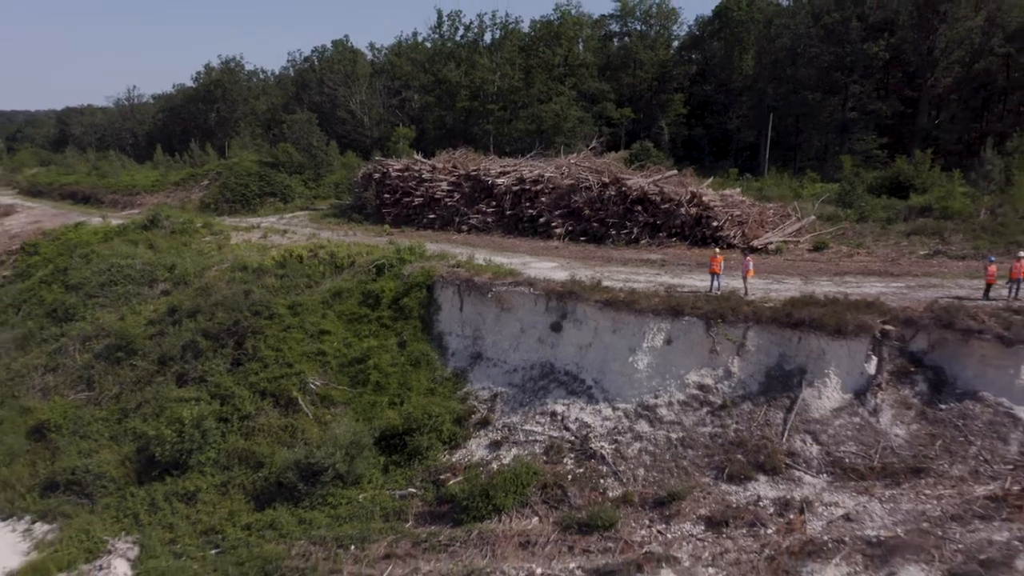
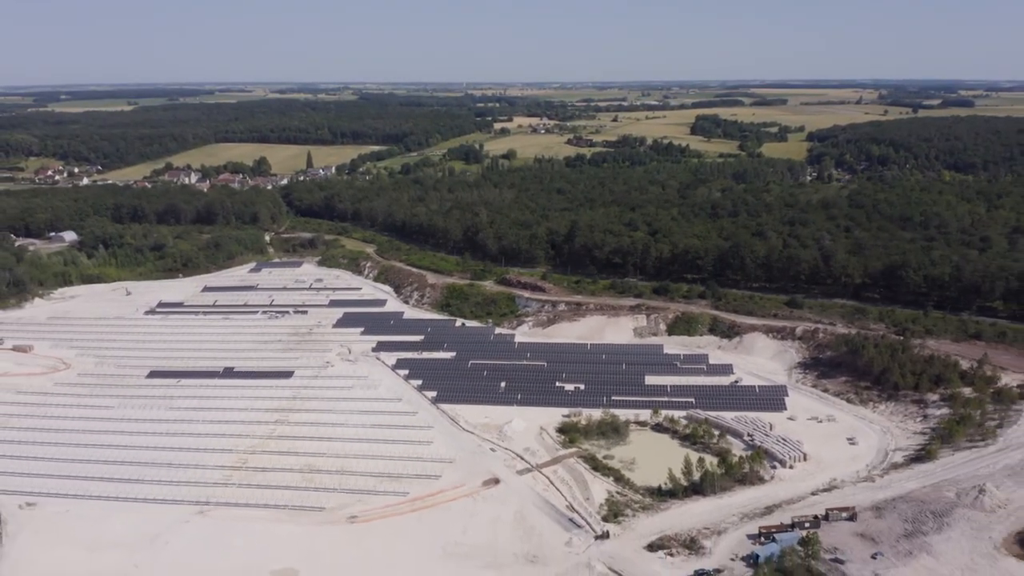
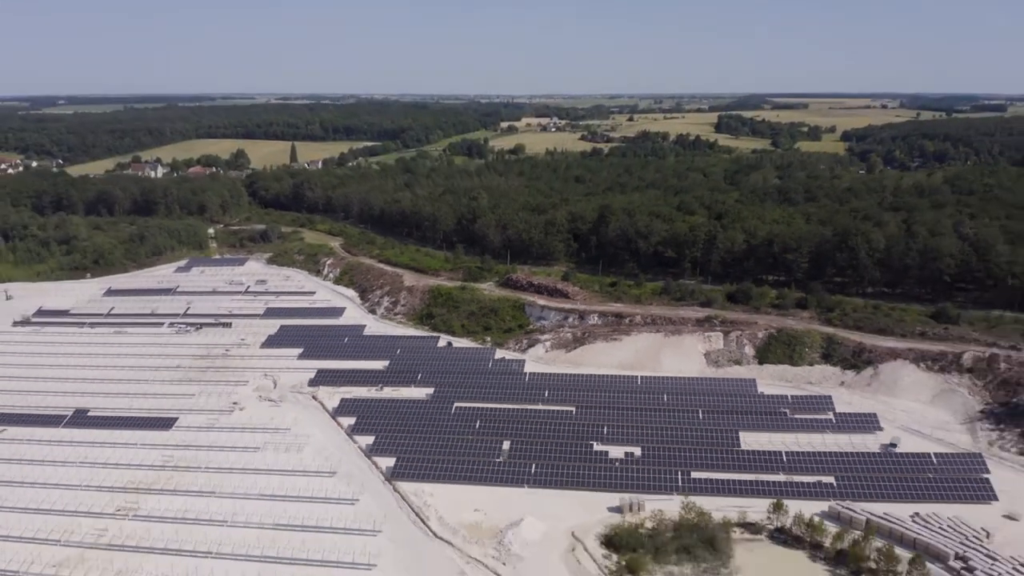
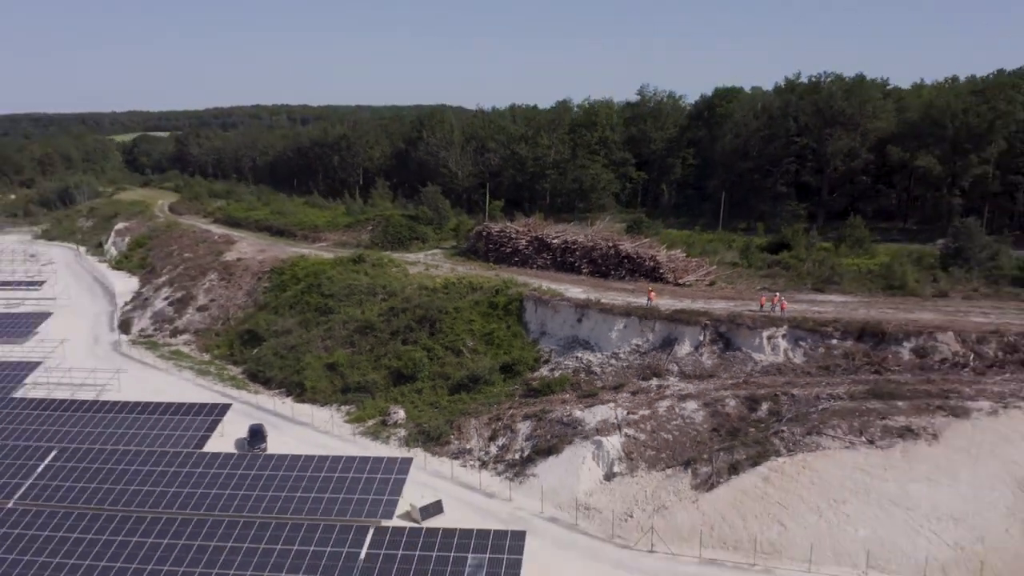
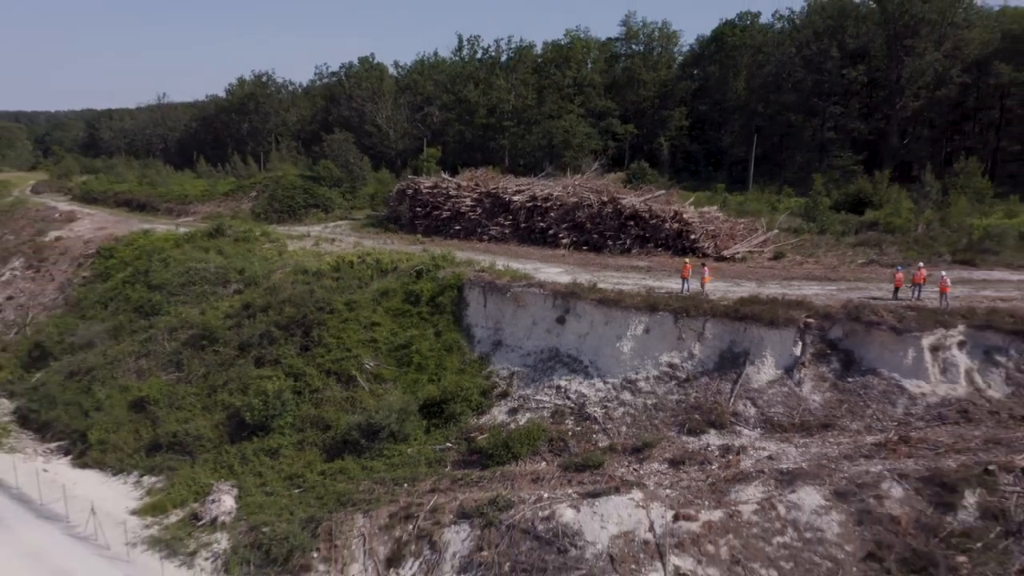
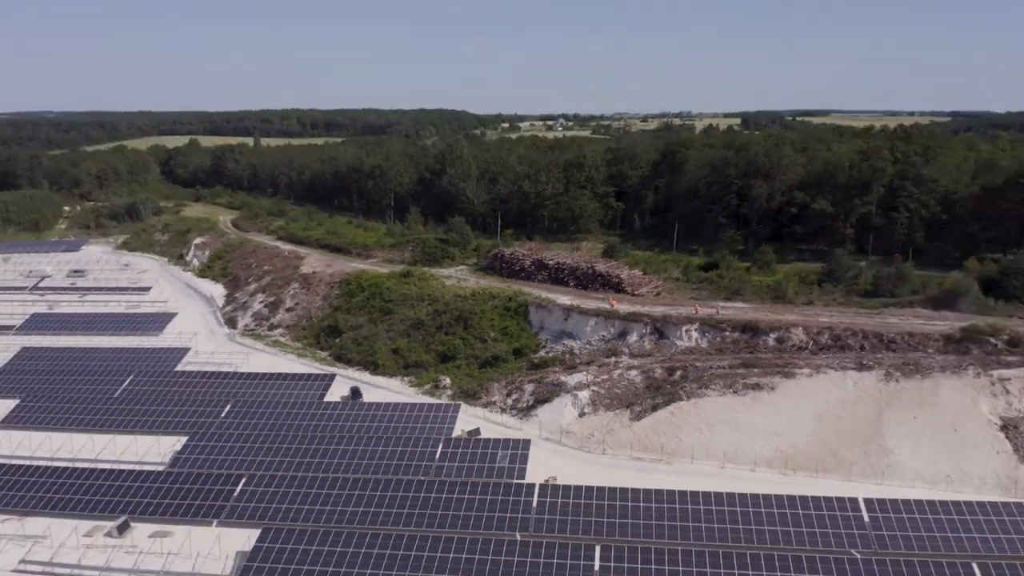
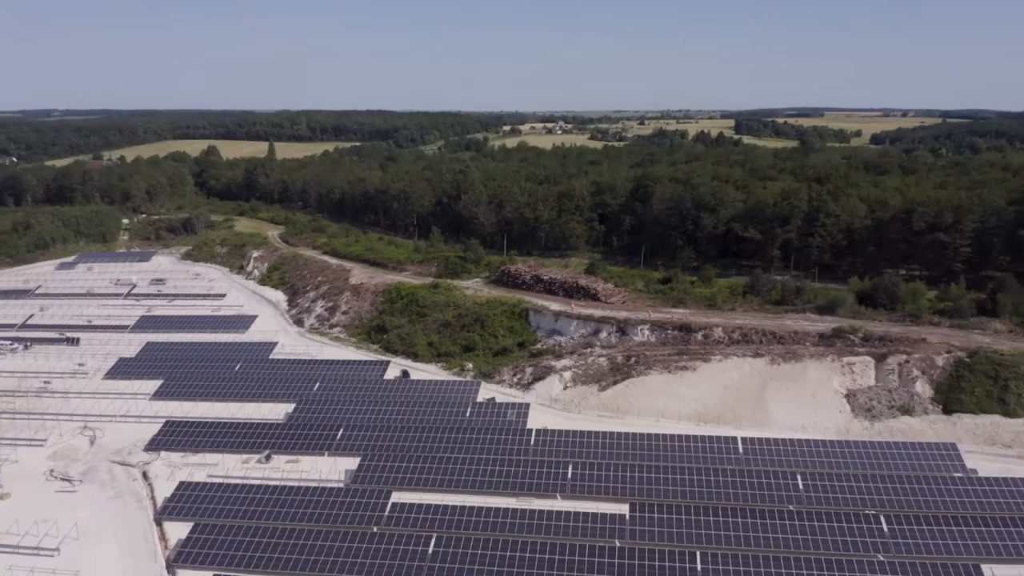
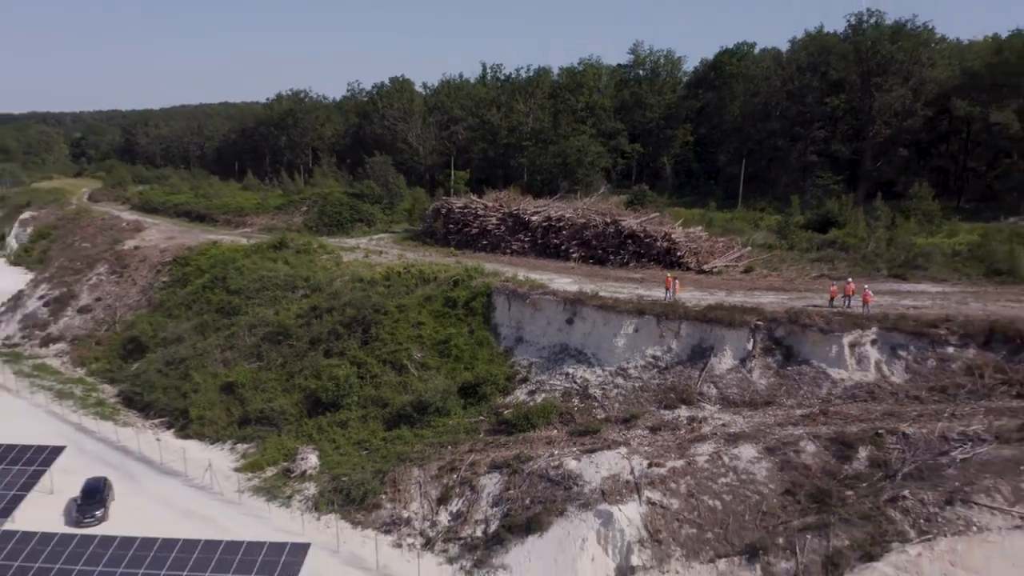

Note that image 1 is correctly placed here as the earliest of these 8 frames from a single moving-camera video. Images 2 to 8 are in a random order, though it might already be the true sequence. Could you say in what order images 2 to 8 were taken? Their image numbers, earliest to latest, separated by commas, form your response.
5, 8, 4, 6, 7, 3, 2
